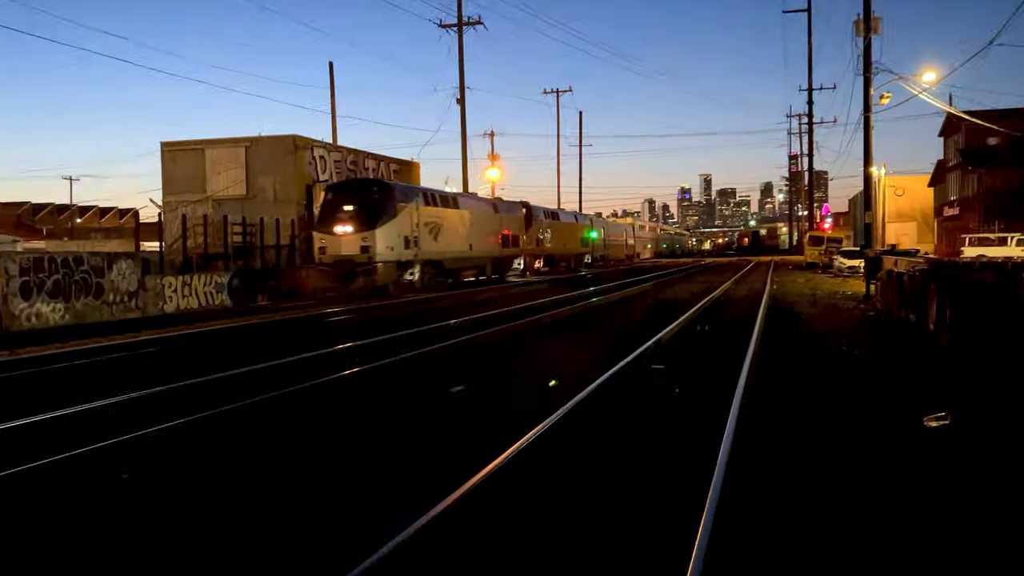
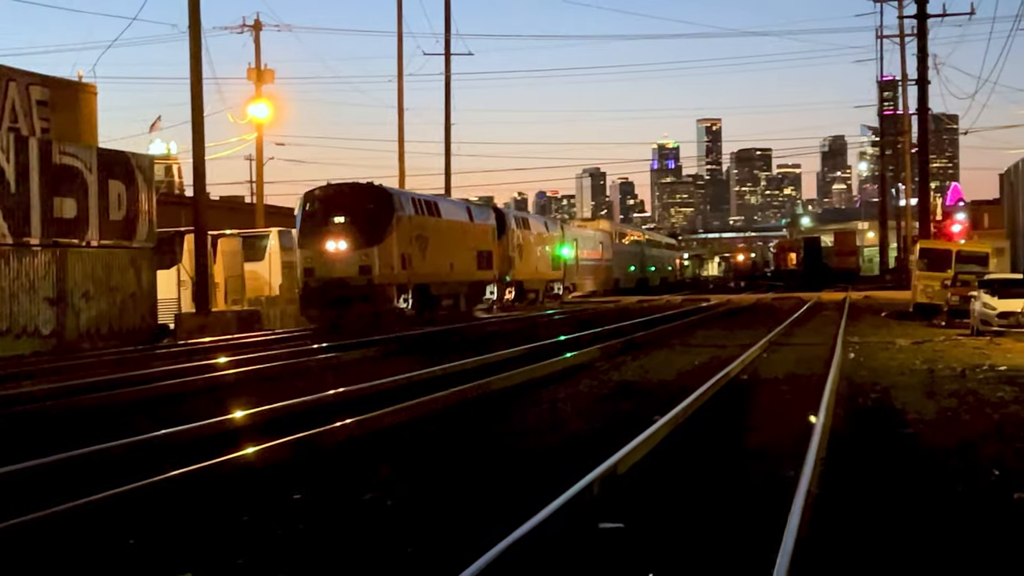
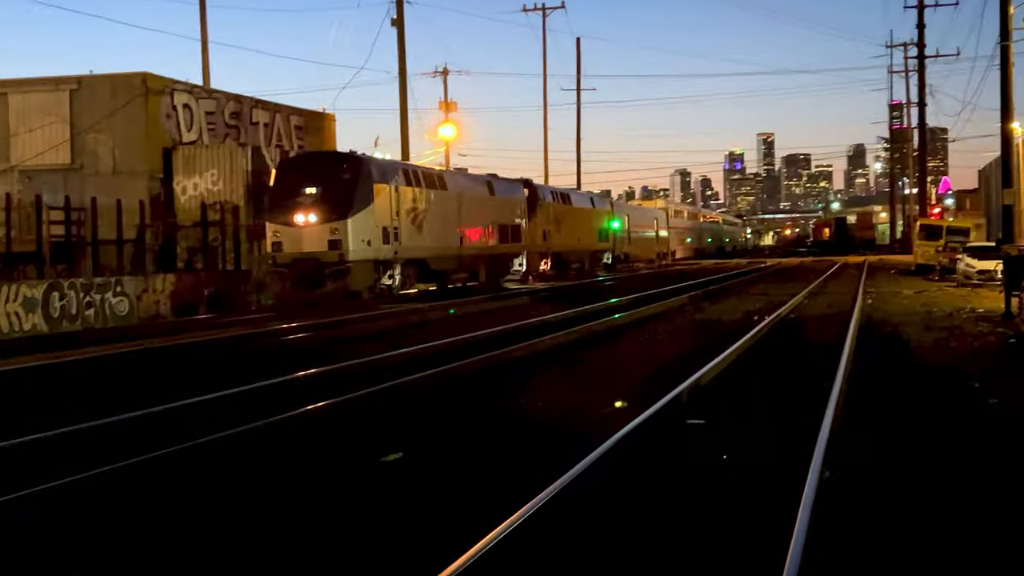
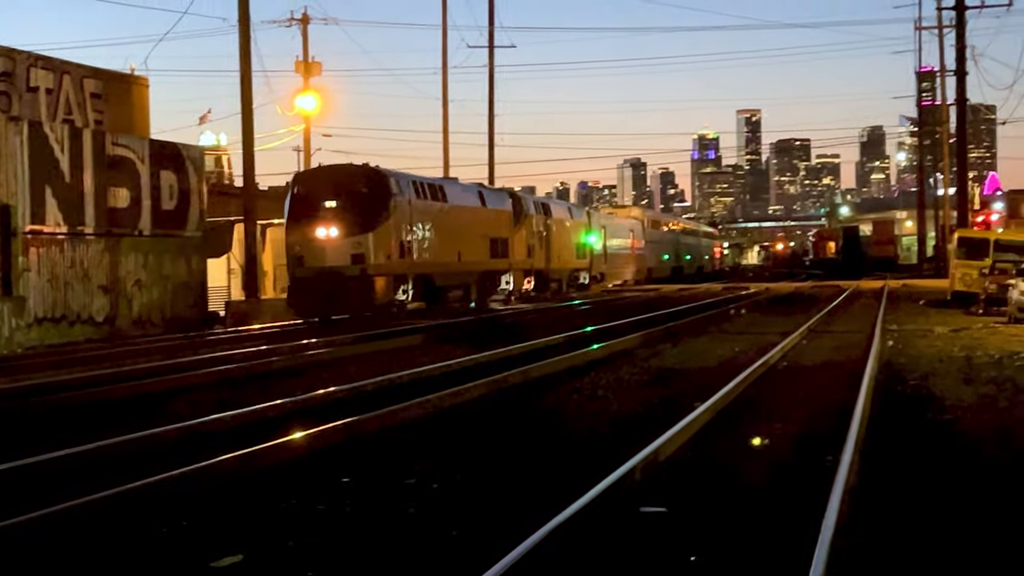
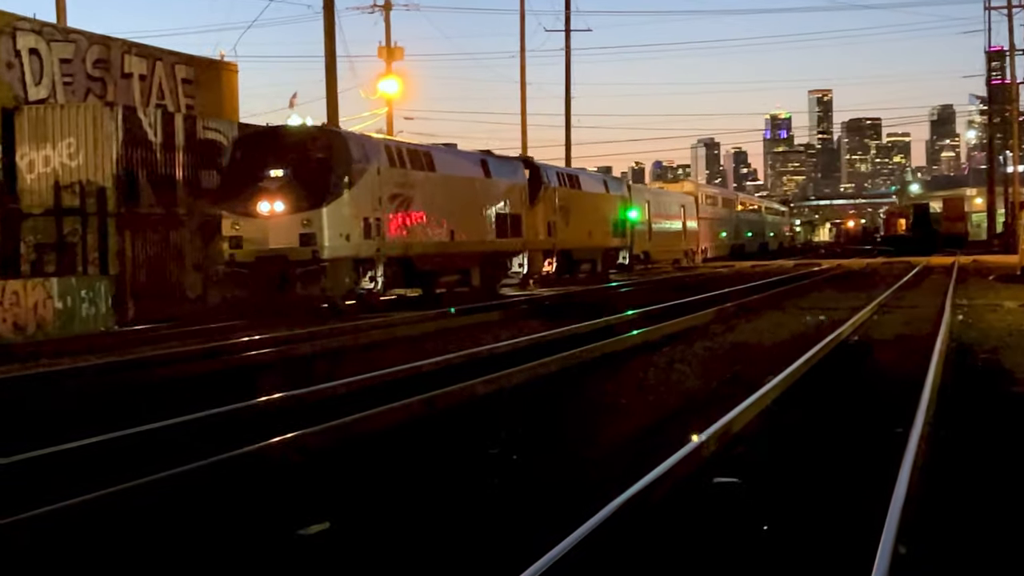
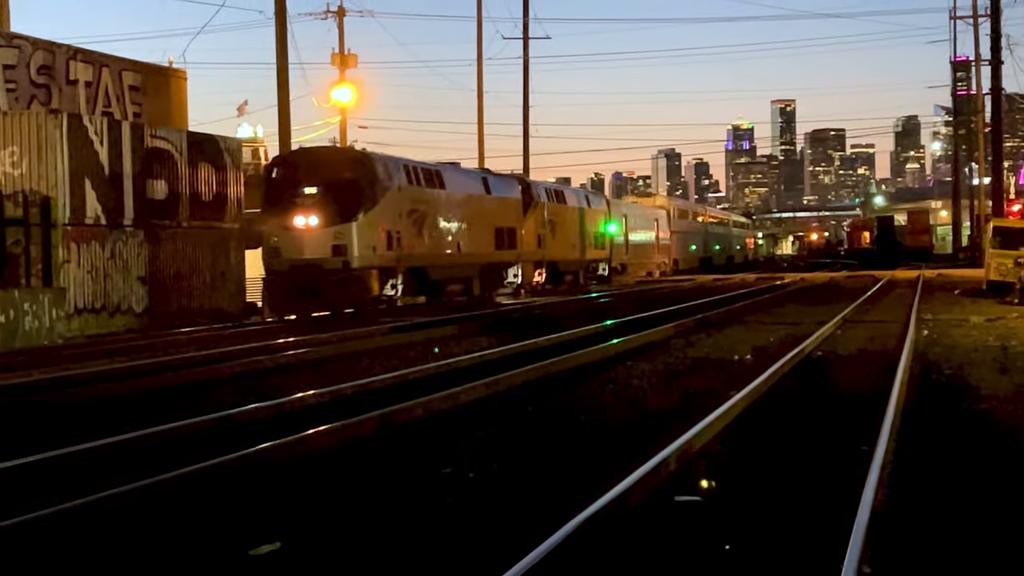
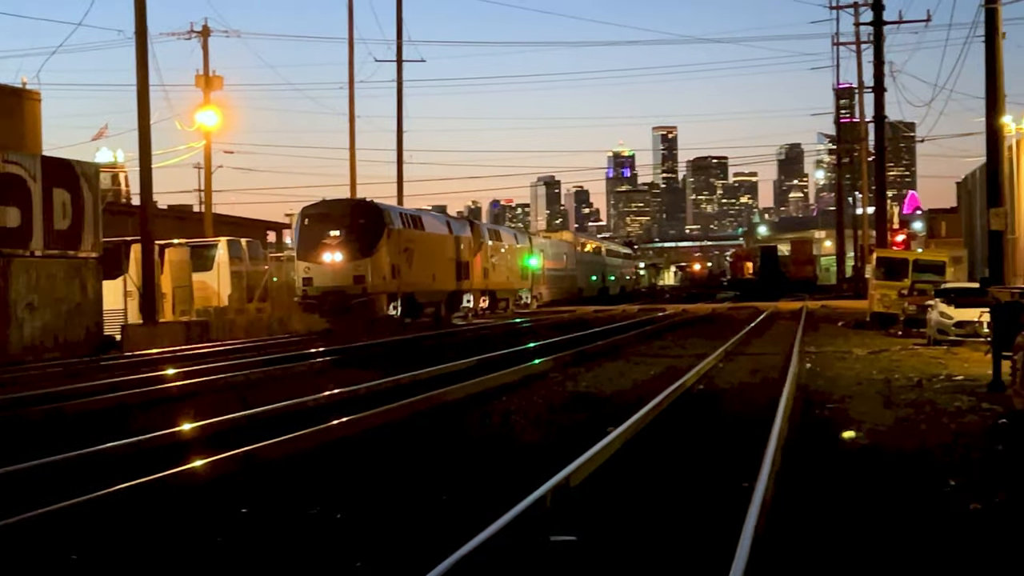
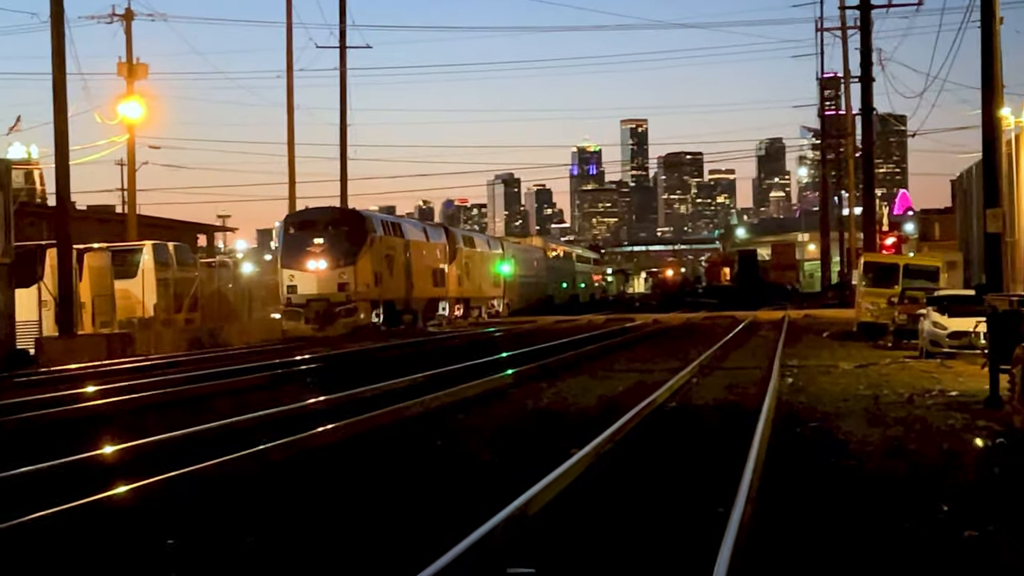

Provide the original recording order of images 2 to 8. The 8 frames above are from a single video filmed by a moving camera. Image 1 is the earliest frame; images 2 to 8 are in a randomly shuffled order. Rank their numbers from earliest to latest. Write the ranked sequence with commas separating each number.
3, 5, 6, 4, 2, 7, 8
